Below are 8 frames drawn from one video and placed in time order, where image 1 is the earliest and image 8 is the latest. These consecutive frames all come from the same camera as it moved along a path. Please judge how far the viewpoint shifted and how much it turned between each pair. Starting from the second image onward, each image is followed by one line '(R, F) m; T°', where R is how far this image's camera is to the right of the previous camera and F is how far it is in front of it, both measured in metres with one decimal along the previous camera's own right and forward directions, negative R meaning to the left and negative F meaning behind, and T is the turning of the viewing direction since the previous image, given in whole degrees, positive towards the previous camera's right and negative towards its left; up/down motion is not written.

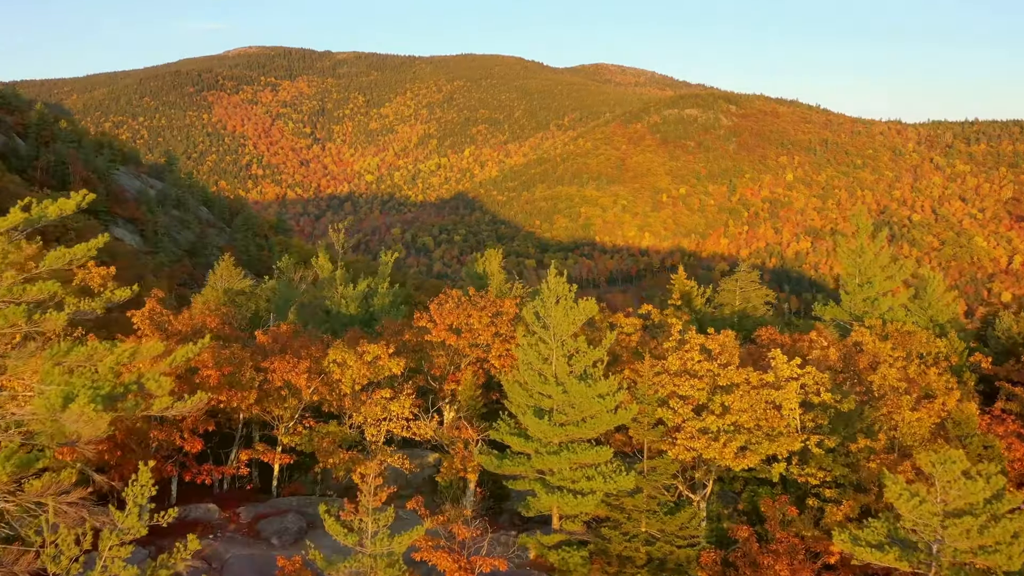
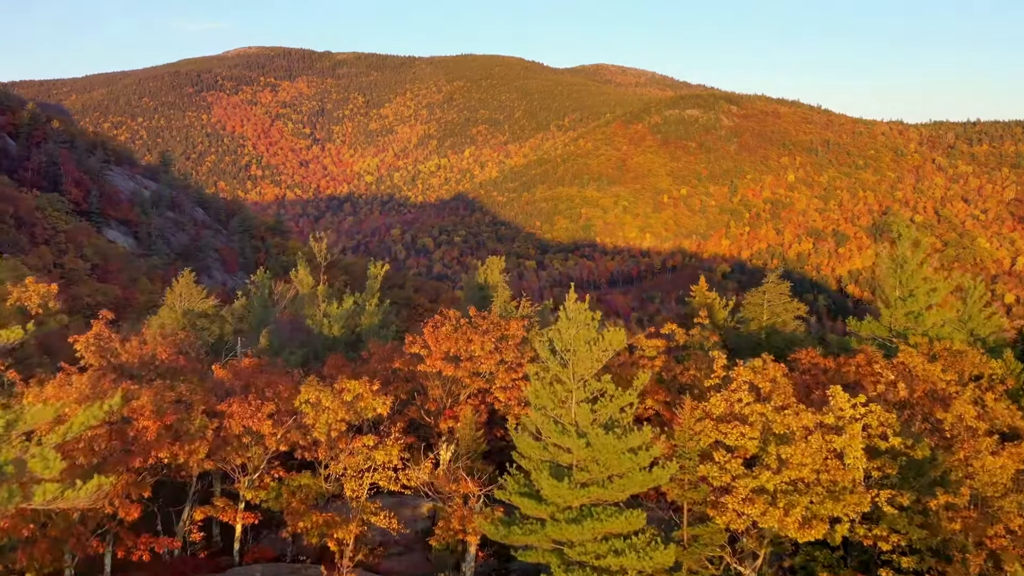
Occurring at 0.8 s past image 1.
(-0.1, +1.4) m; 0°
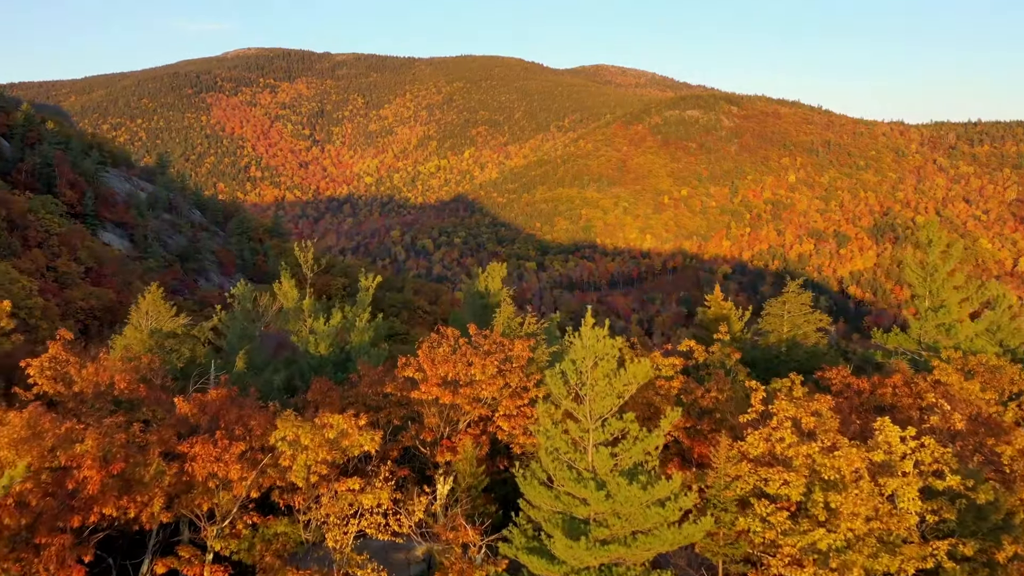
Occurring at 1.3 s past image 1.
(-0.1, +0.9) m; 0°
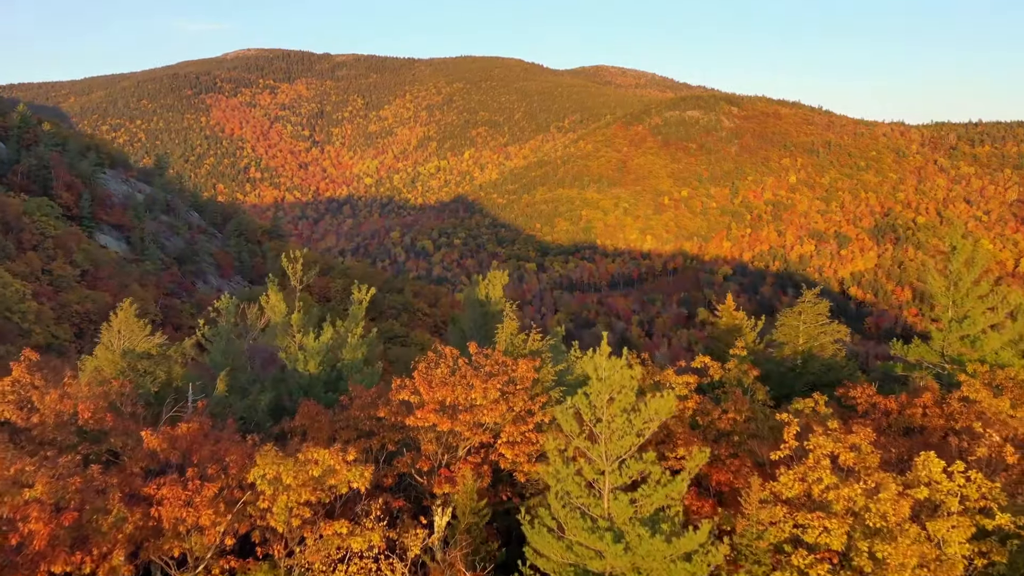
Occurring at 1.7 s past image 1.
(0.0, +0.6) m; 0°
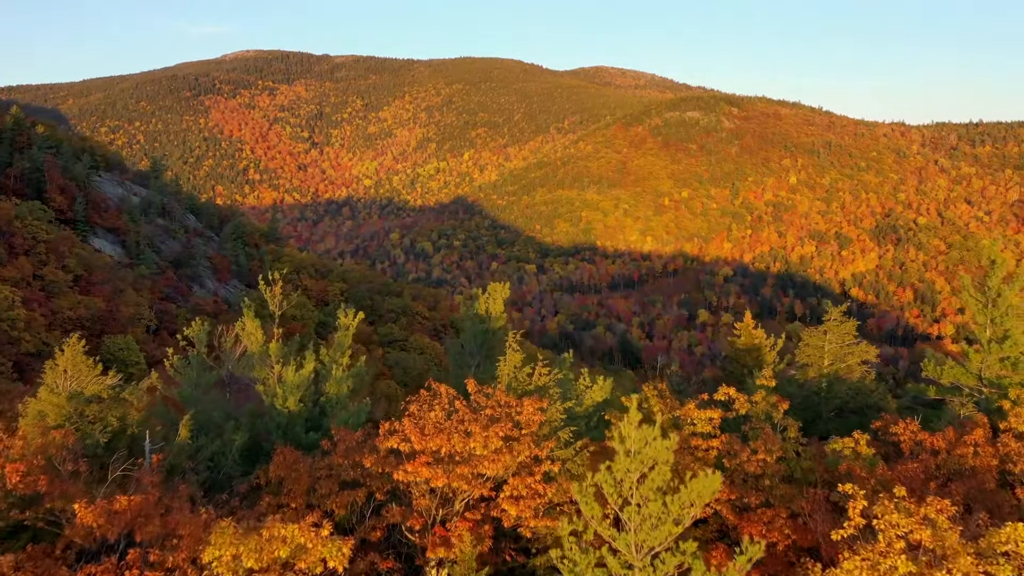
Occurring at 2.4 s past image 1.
(-0.1, +0.9) m; 0°
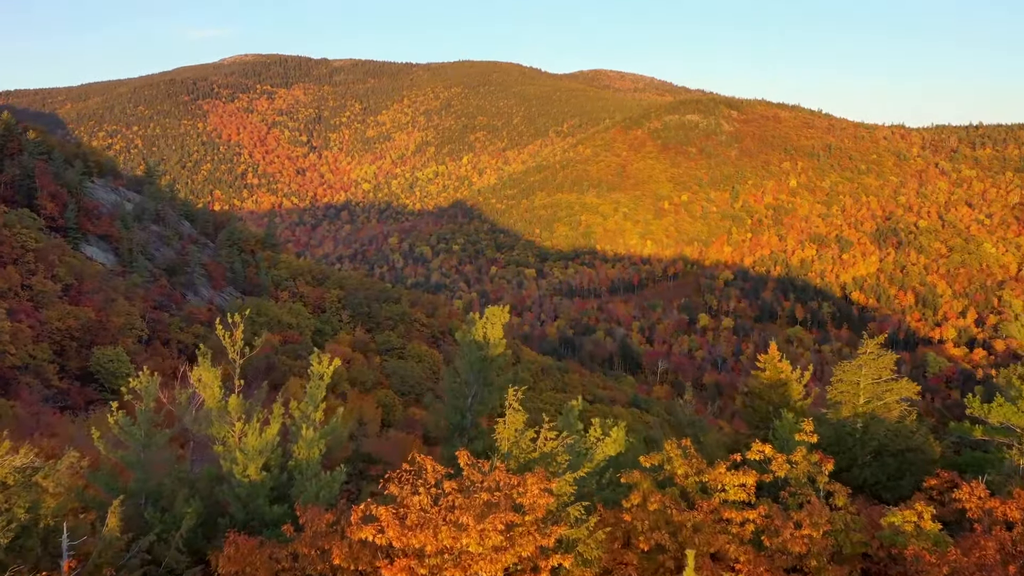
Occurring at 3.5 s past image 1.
(0.0, +1.2) m; 0°
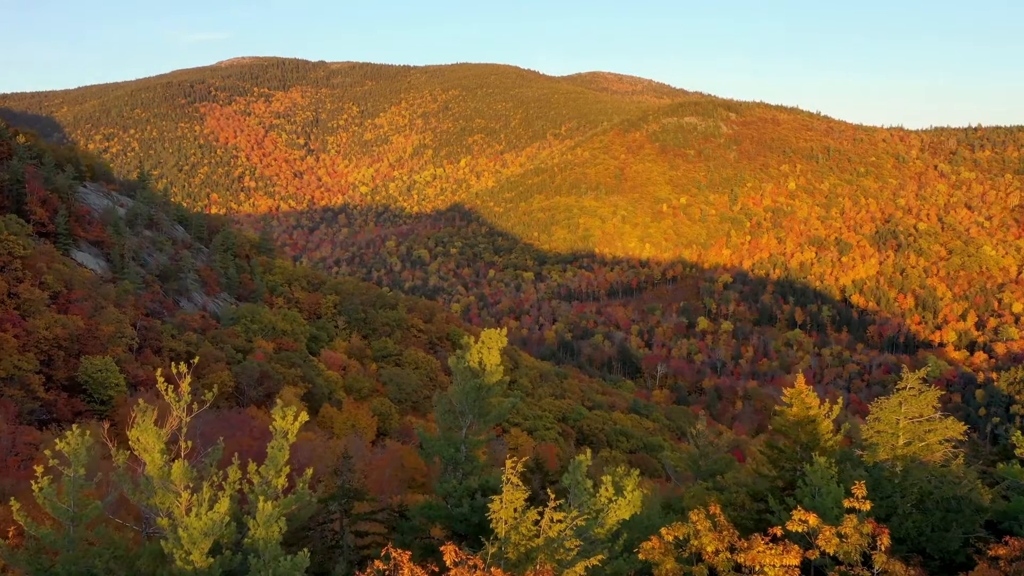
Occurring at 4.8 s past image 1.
(0.0, +1.1) m; 0°
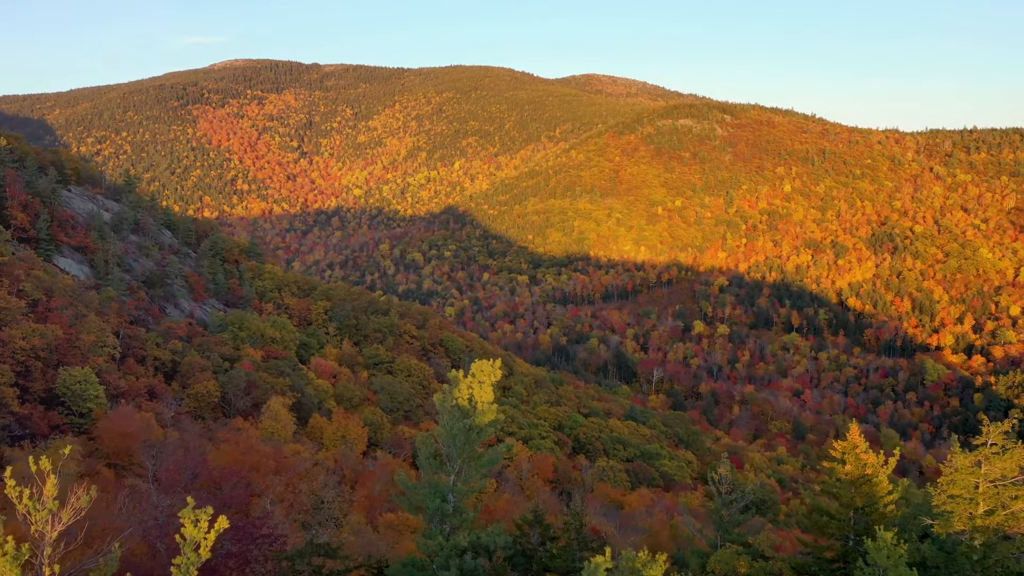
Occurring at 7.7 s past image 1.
(+0.1, +1.5) m; 0°
